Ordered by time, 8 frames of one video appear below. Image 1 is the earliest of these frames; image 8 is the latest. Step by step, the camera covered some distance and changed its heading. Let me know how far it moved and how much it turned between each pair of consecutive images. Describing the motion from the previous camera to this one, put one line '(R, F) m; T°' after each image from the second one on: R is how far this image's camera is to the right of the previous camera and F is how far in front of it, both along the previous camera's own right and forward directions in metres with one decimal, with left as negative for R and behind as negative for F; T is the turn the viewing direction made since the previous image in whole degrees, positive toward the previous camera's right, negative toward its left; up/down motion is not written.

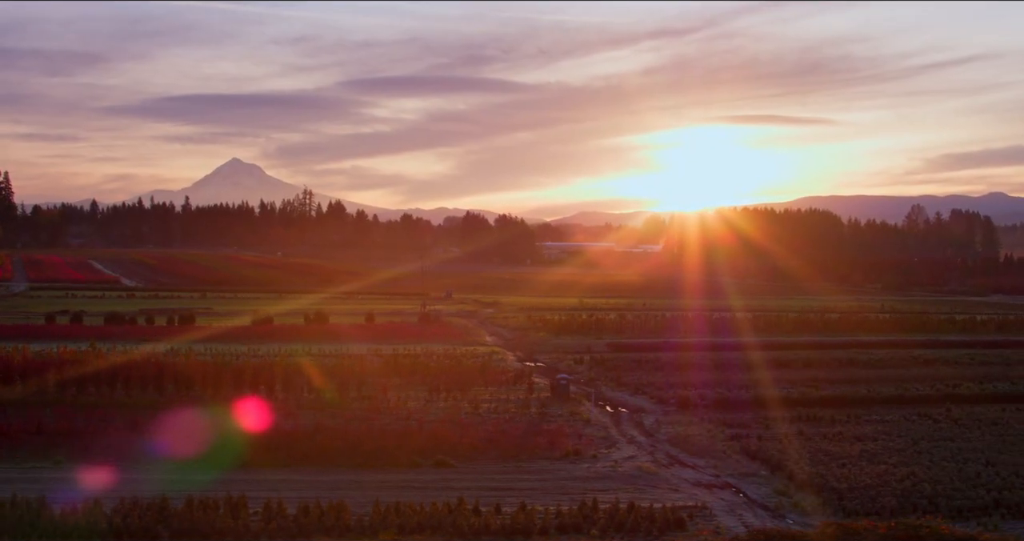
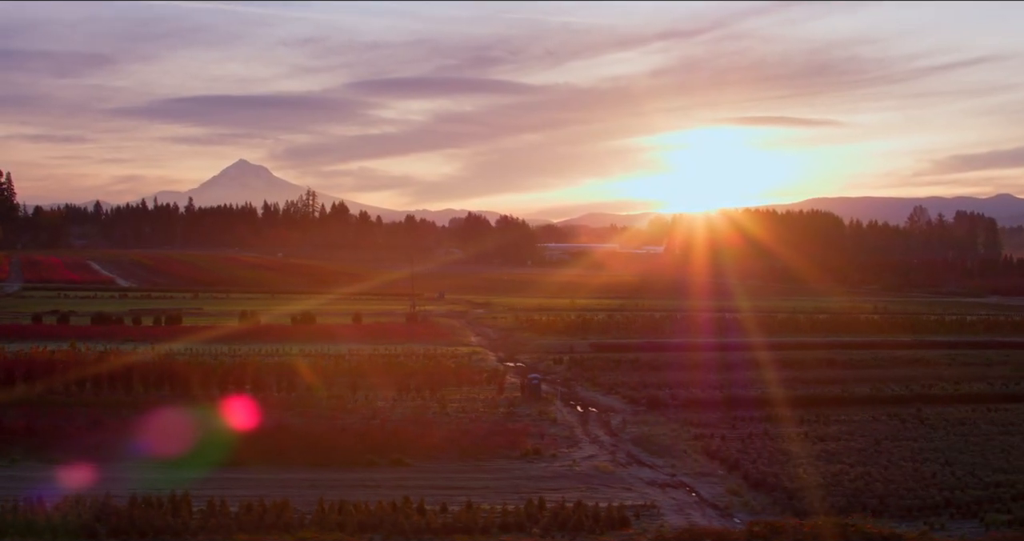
(+0.8, 0.0) m; 0°
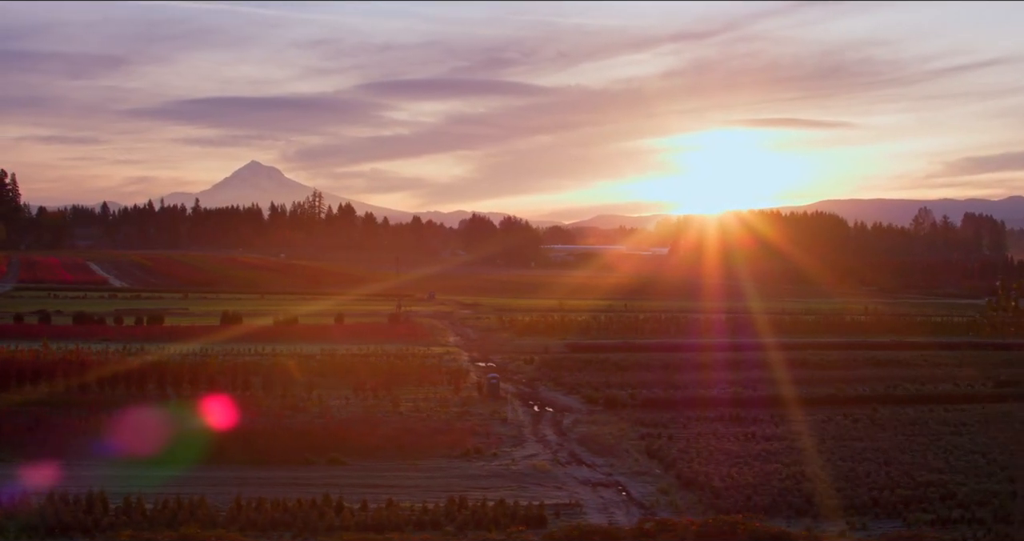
(+1.2, 0.0) m; 0°
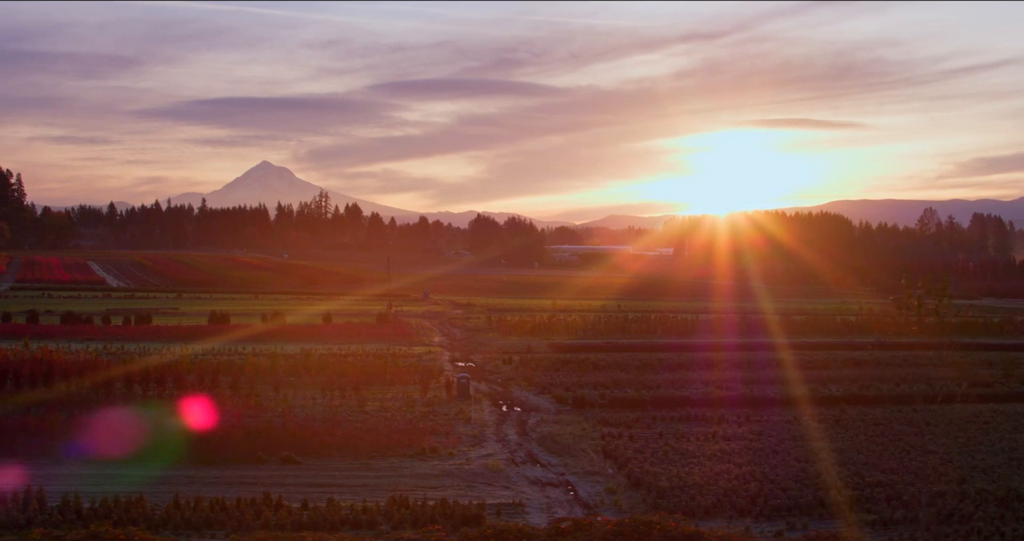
(+0.9, 0.0) m; 0°
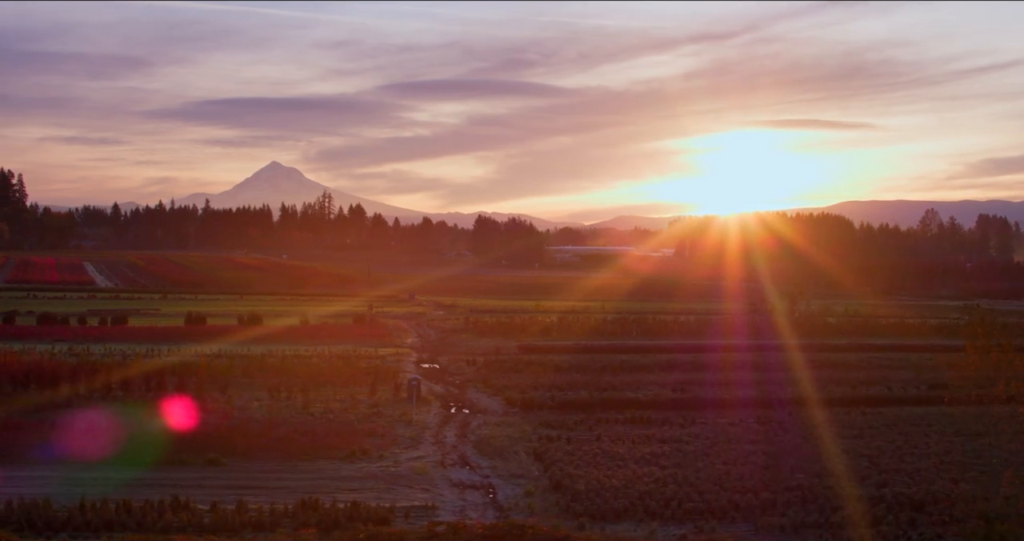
(+1.4, 0.0) m; 0°
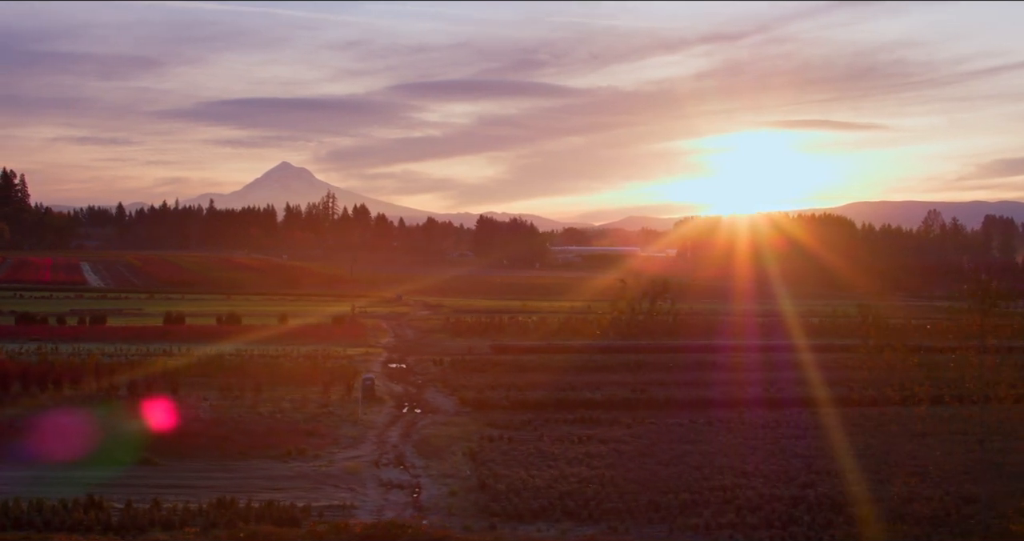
(+1.3, 0.0) m; 0°
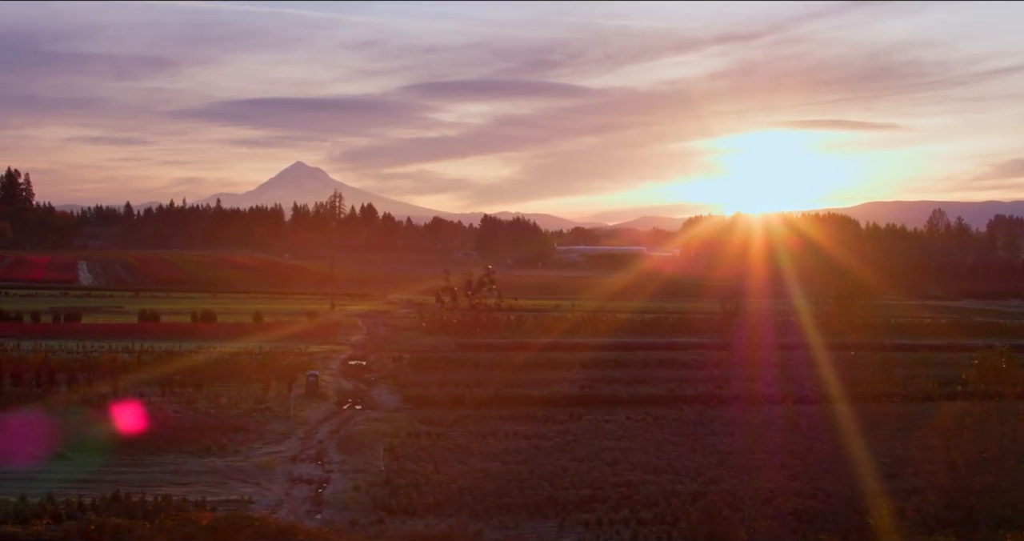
(+1.6, +0.1) m; 0°
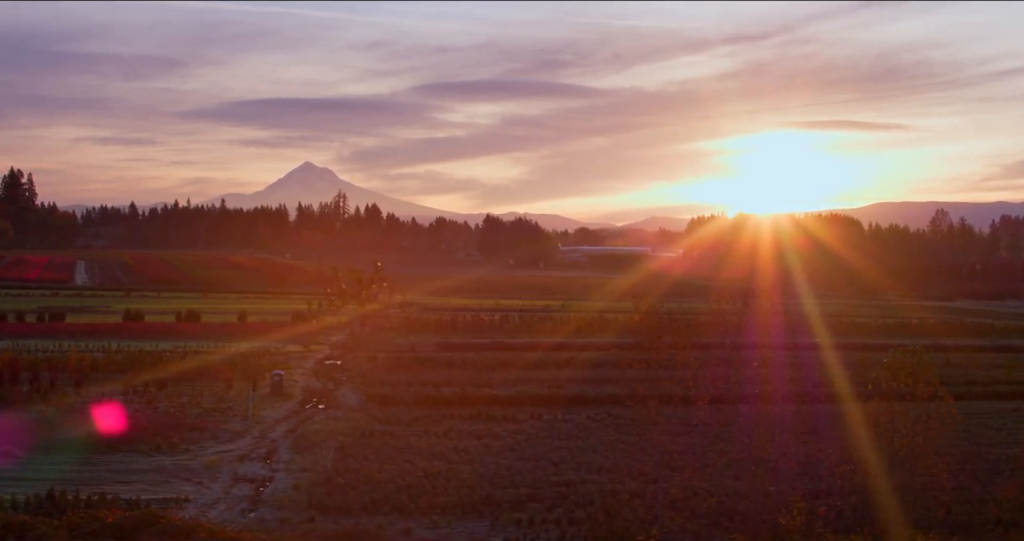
(+1.0, 0.0) m; 0°
